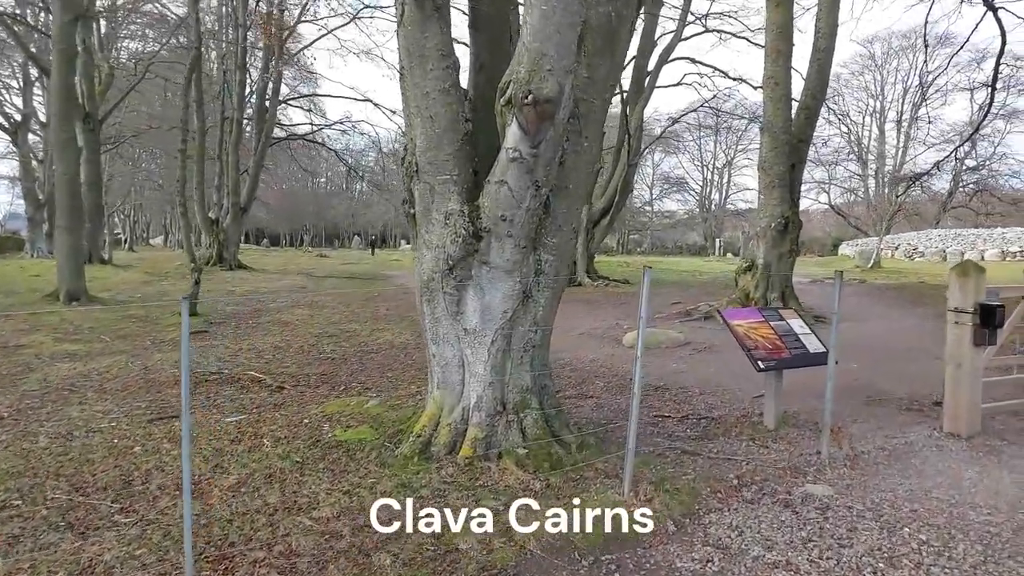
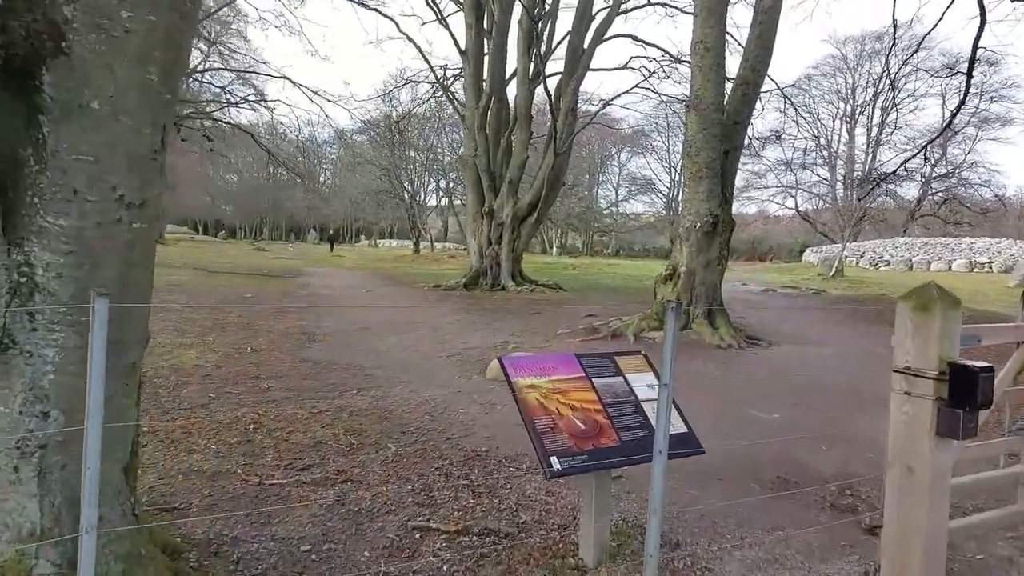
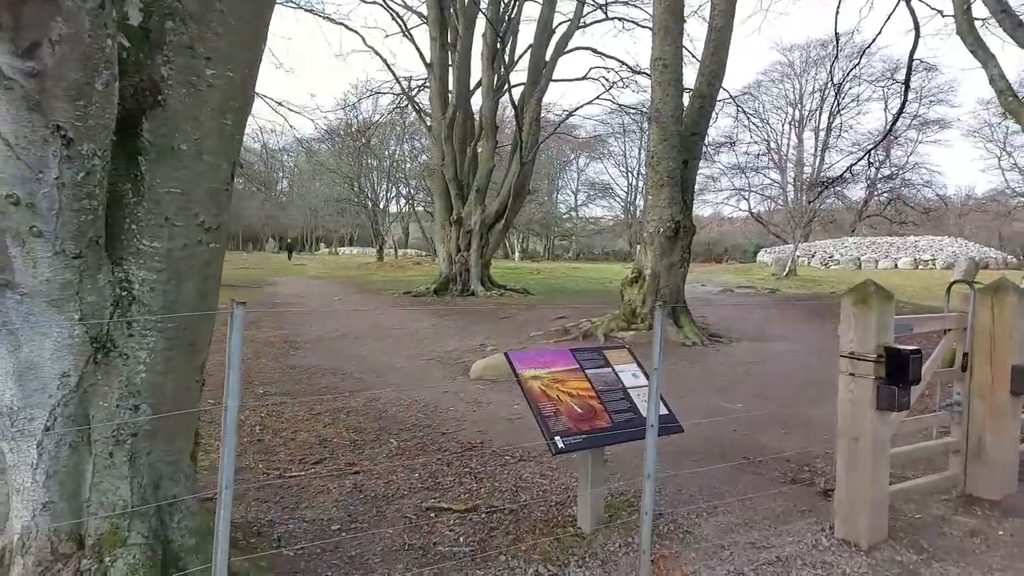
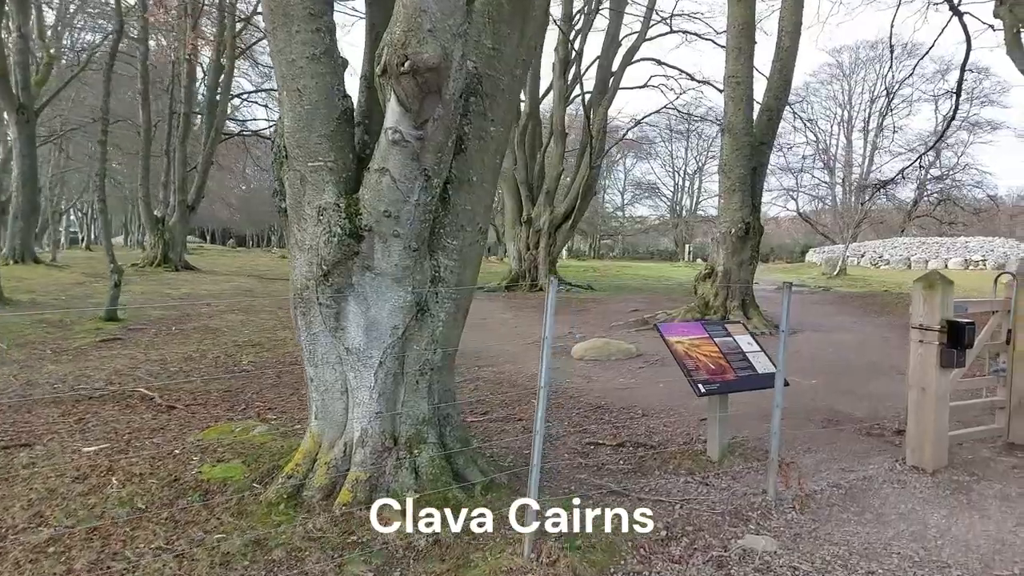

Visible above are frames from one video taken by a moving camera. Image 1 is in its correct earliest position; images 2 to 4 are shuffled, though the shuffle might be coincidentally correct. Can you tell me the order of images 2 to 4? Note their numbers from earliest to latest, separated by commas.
4, 3, 2
